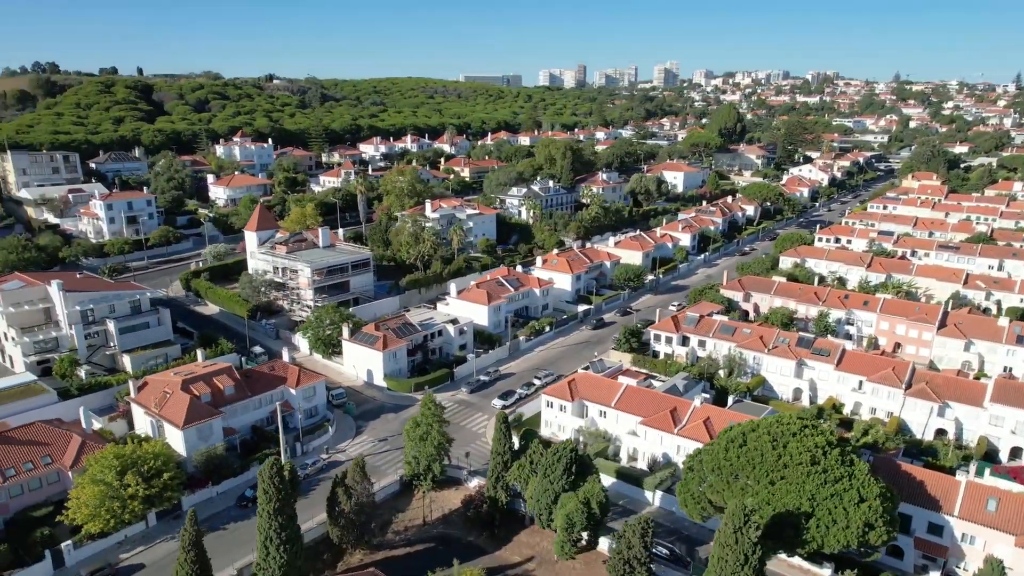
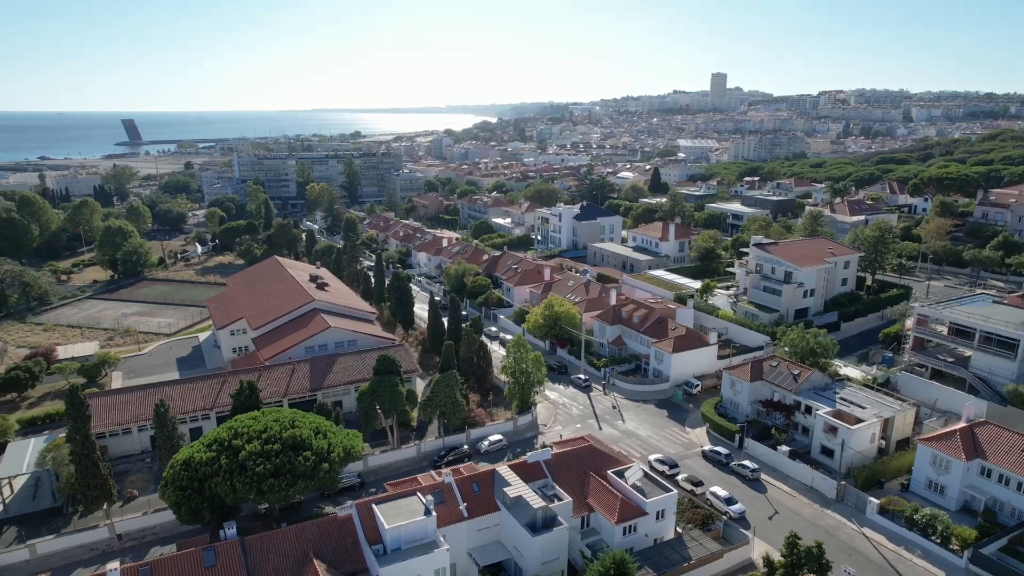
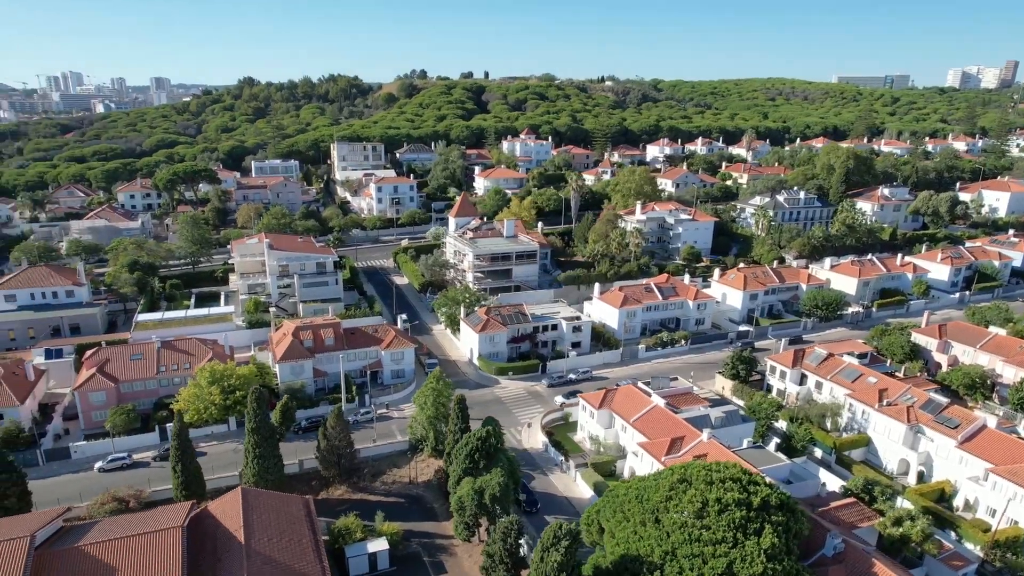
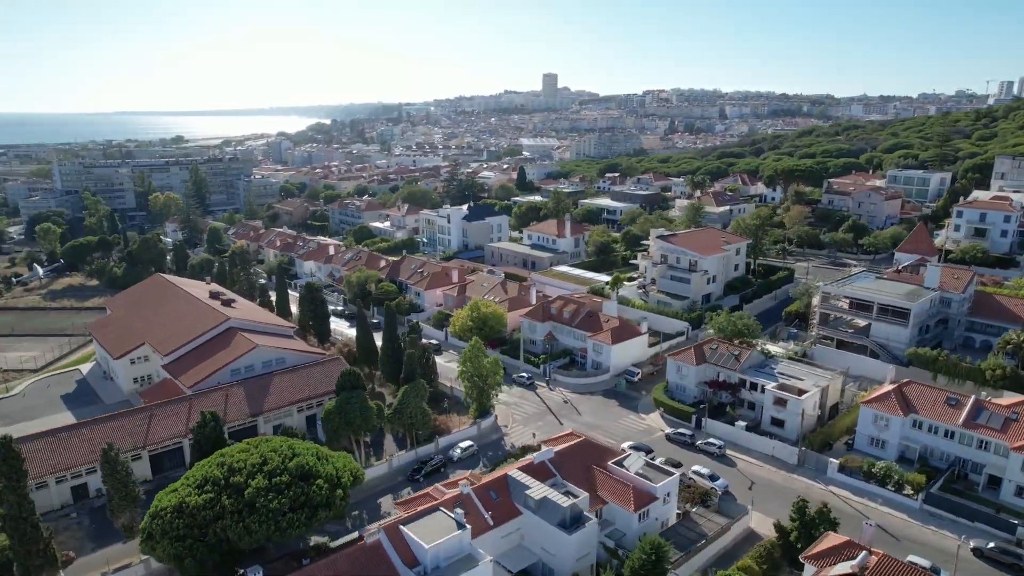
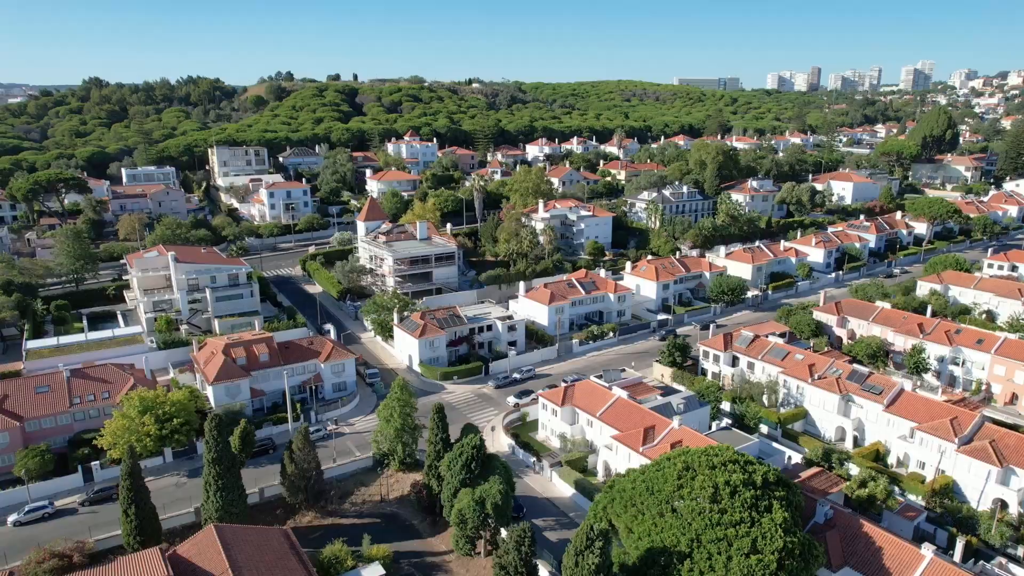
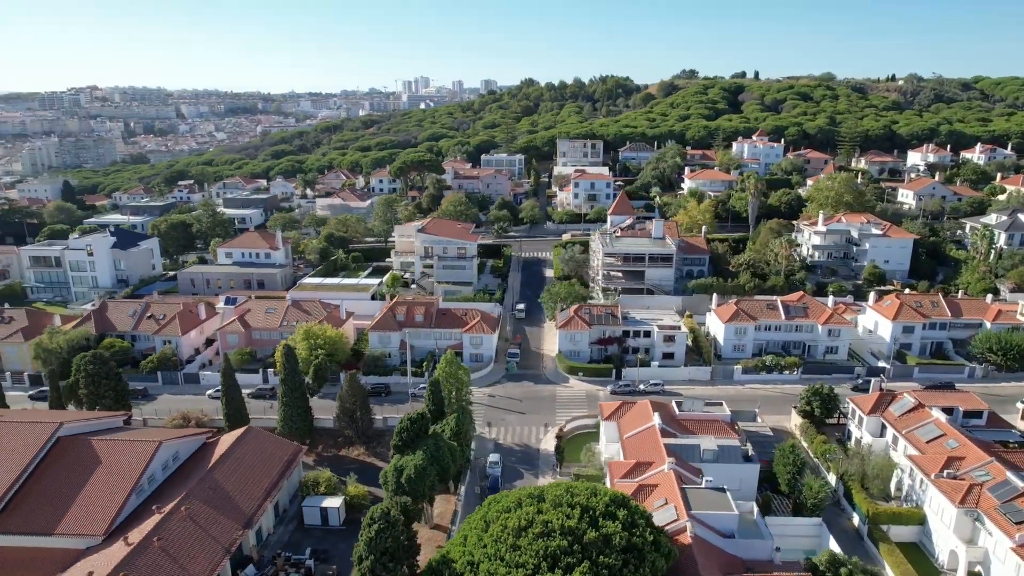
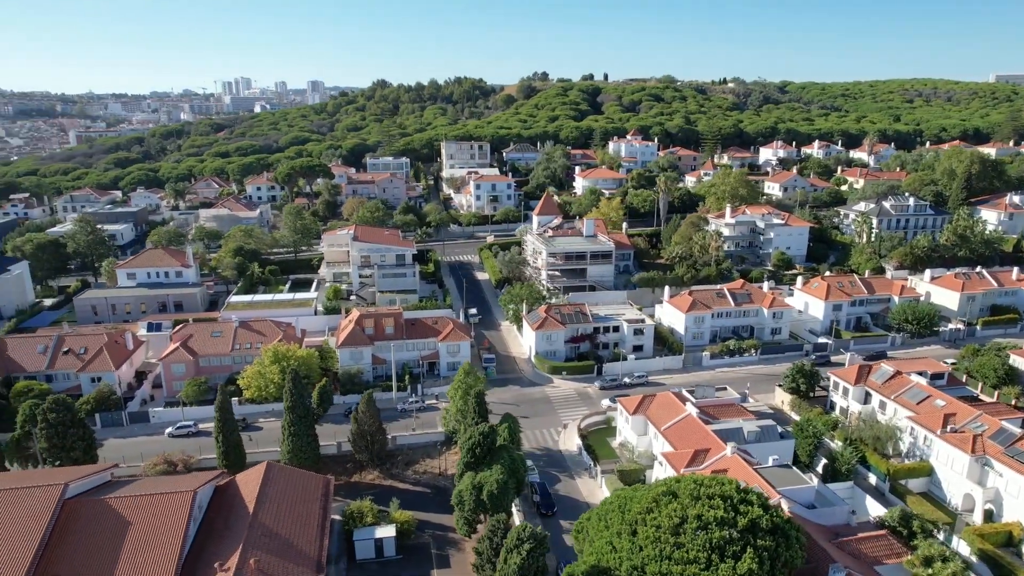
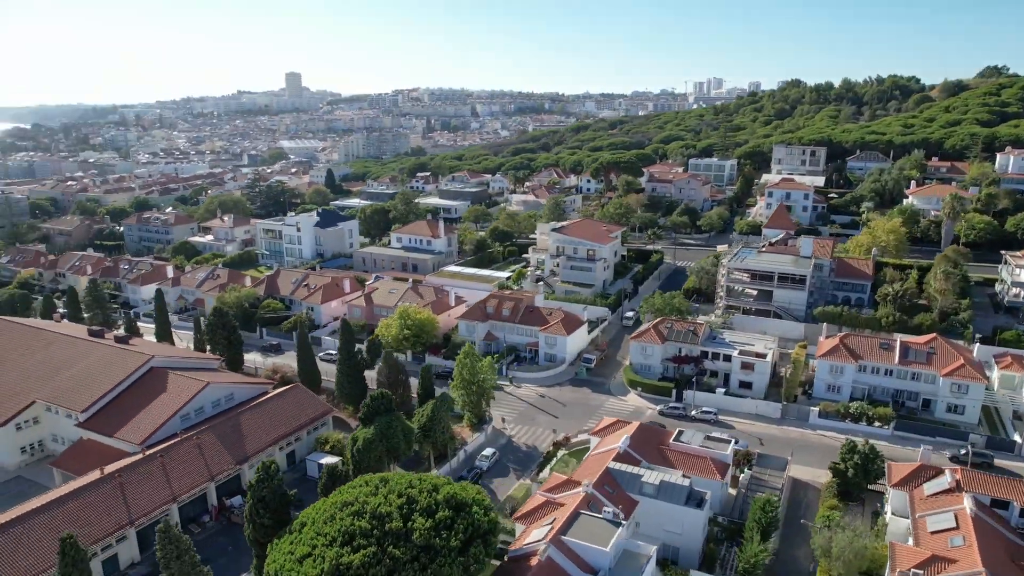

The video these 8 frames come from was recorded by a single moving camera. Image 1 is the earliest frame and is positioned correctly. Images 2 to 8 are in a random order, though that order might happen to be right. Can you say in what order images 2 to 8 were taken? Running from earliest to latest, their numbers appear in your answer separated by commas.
5, 3, 7, 6, 8, 4, 2
